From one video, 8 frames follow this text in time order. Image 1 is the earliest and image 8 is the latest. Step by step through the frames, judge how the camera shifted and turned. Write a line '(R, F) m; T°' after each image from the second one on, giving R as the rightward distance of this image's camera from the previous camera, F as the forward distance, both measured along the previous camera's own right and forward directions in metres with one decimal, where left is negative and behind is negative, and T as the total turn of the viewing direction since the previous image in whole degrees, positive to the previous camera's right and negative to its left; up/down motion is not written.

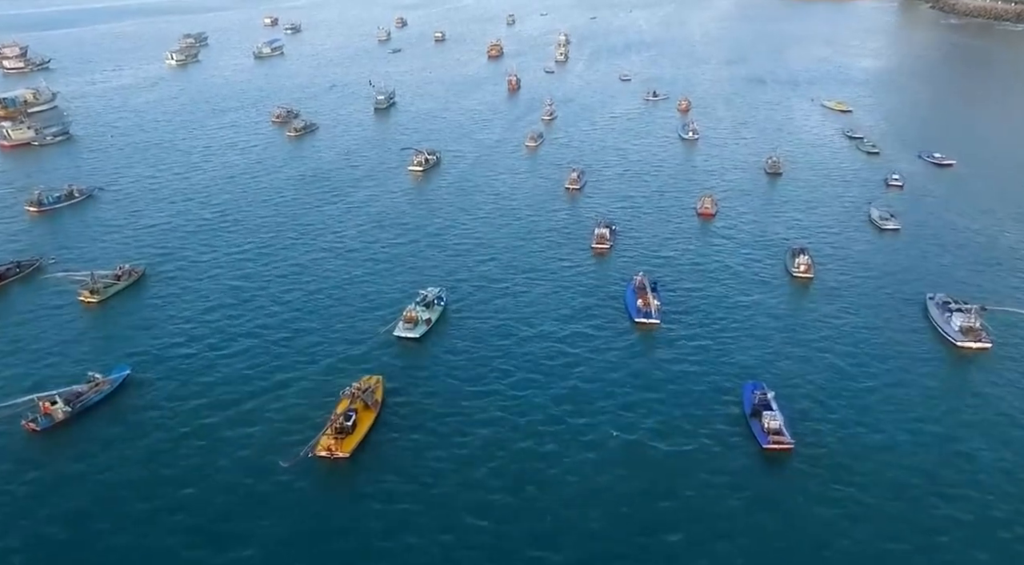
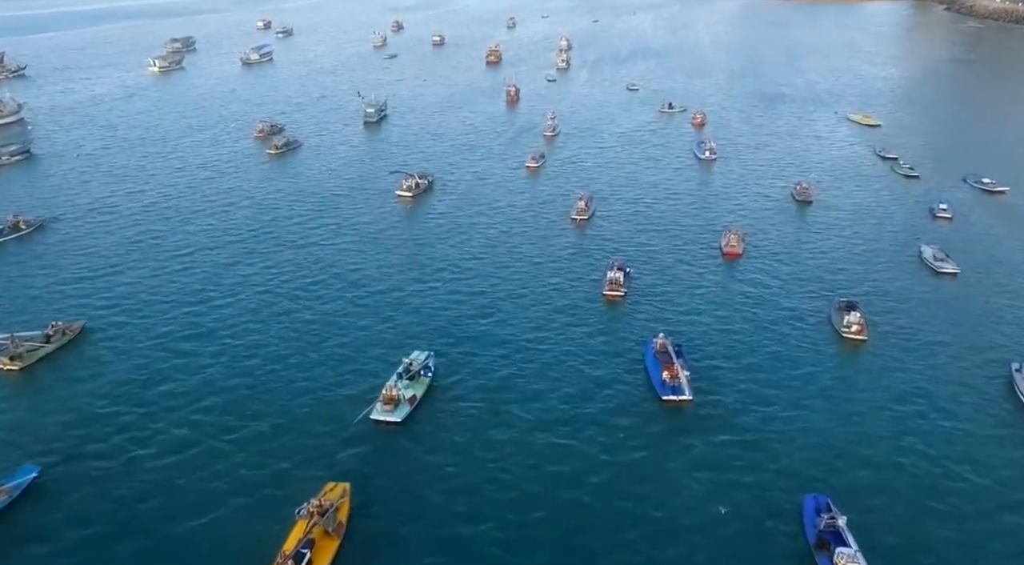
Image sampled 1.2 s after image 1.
(+0.1, +14.4) m; 0°
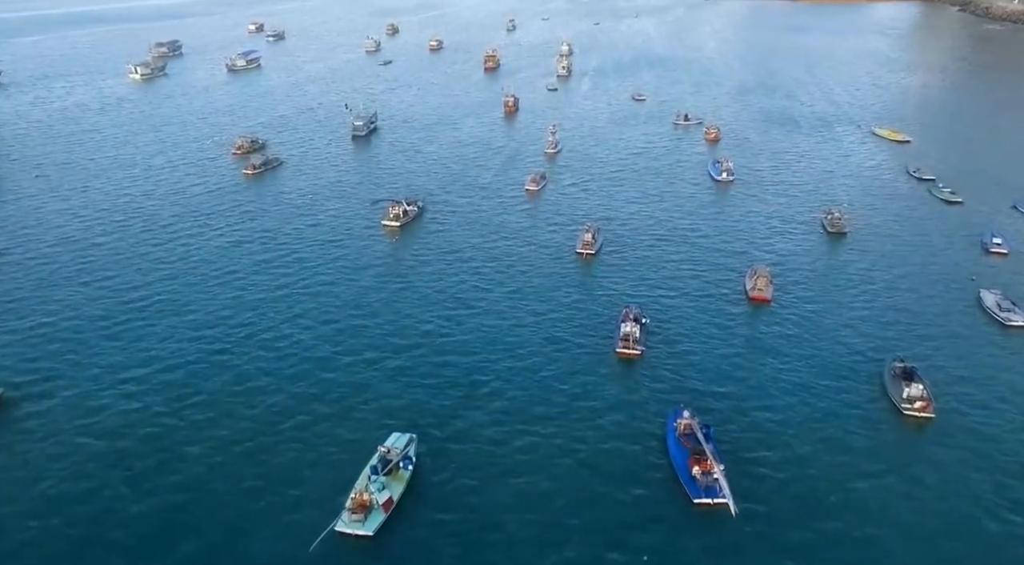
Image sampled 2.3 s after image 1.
(+0.2, +13.1) m; 0°
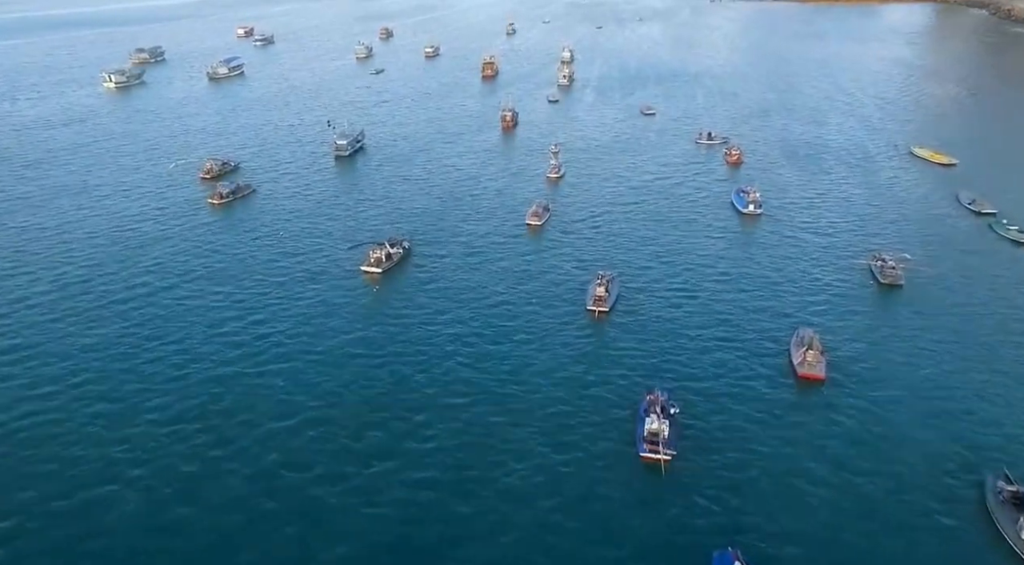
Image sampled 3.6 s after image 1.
(+0.2, +16.3) m; 0°
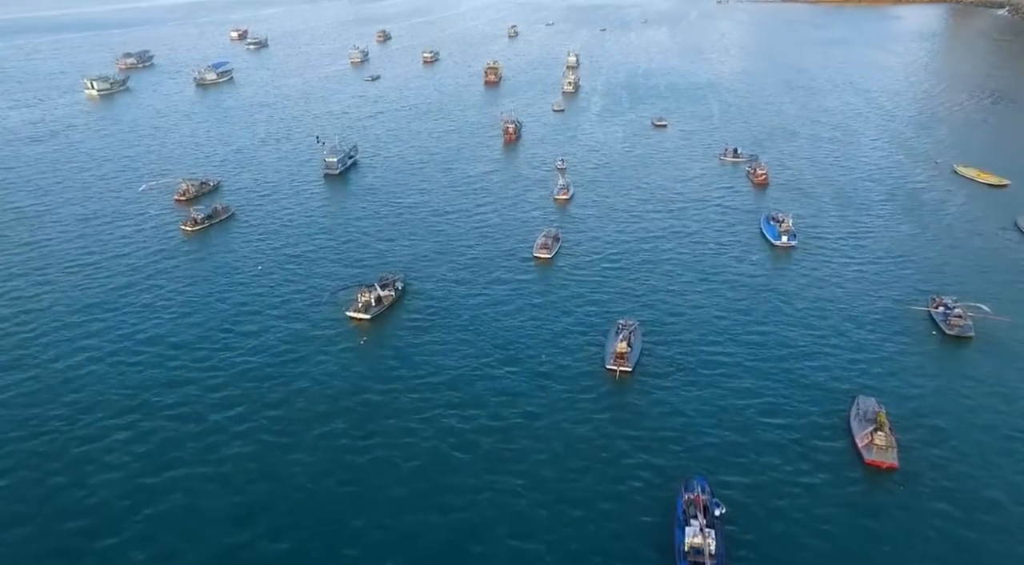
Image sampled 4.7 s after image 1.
(-0.7, +12.7) m; 0°
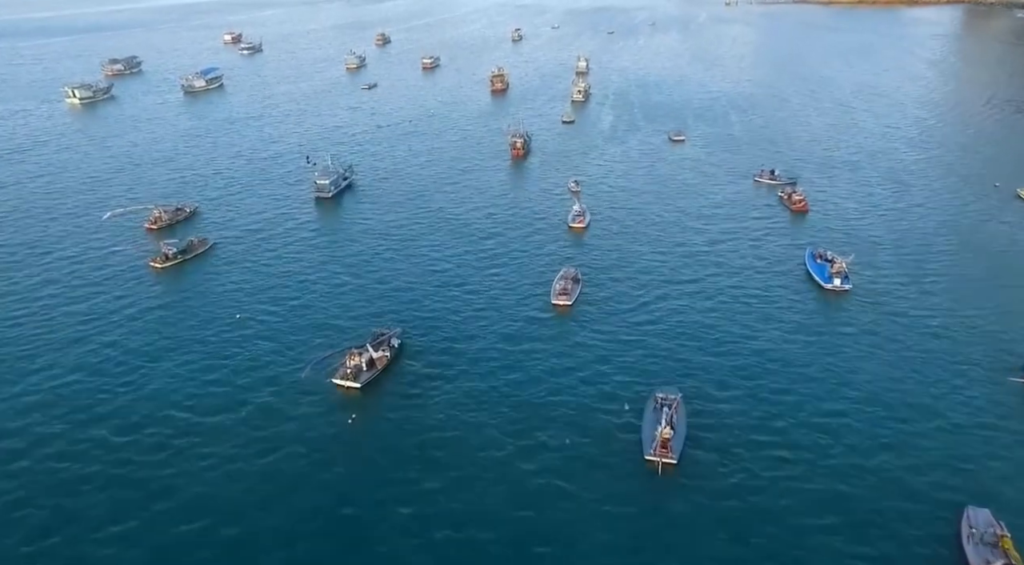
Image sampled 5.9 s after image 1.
(-1.7, +14.0) m; 0°
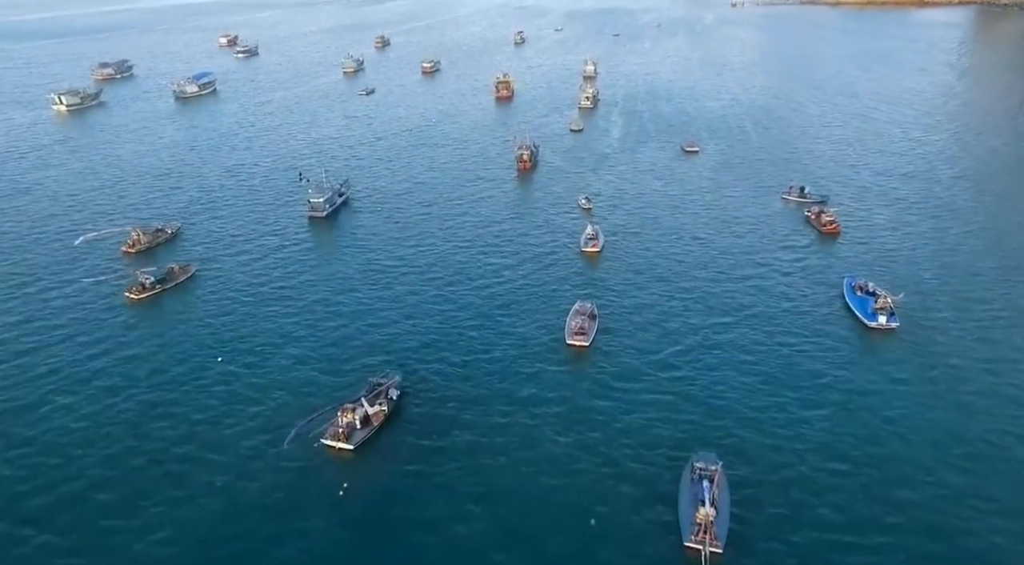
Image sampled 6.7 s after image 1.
(-1.2, +9.2) m; 0°
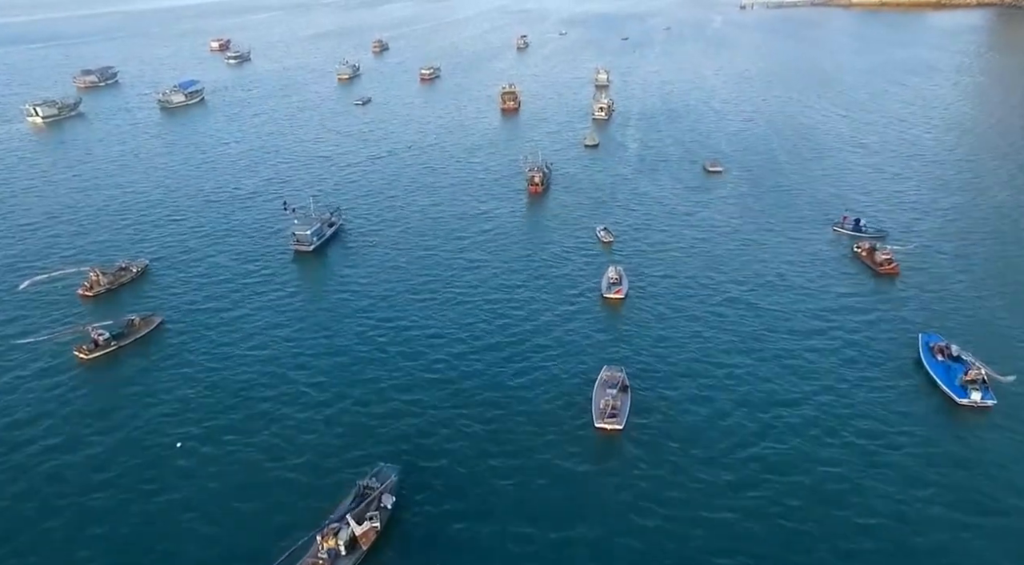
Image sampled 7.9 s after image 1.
(-1.7, +14.4) m; 0°
